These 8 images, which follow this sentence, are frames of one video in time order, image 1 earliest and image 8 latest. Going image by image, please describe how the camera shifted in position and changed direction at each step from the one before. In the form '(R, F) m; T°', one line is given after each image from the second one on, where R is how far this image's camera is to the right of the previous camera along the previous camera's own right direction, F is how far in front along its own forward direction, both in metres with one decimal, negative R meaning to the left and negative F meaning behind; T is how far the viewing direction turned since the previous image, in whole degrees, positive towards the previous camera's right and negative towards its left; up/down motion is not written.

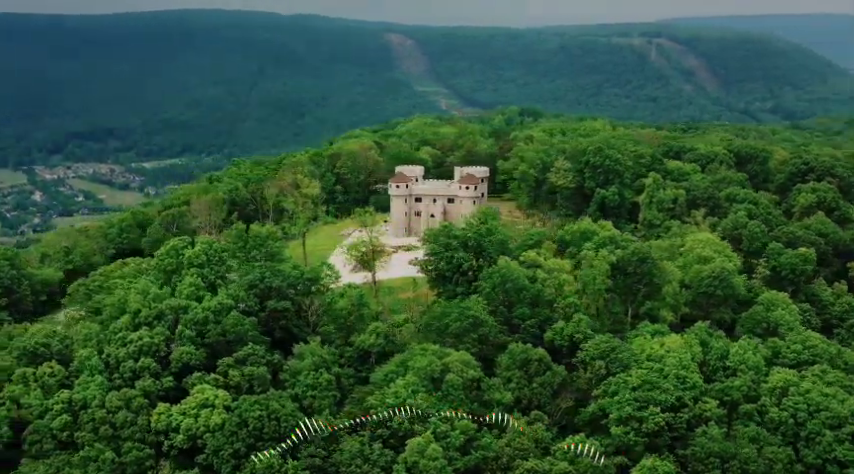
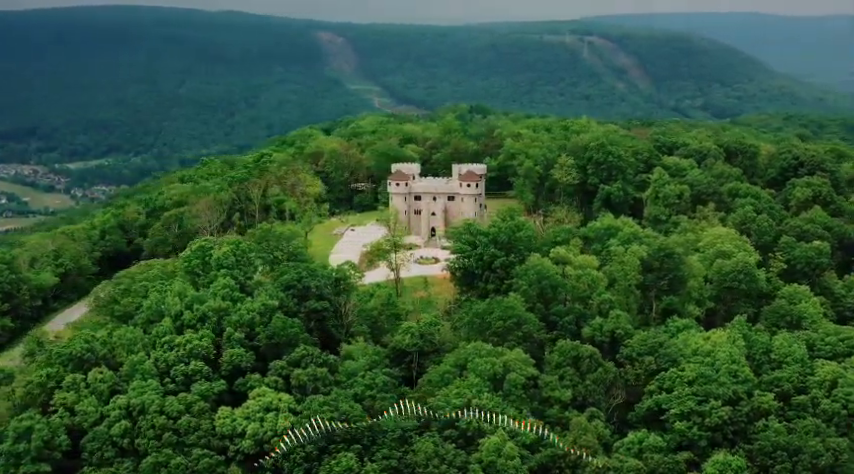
(-2.7, +0.4) m; +2°
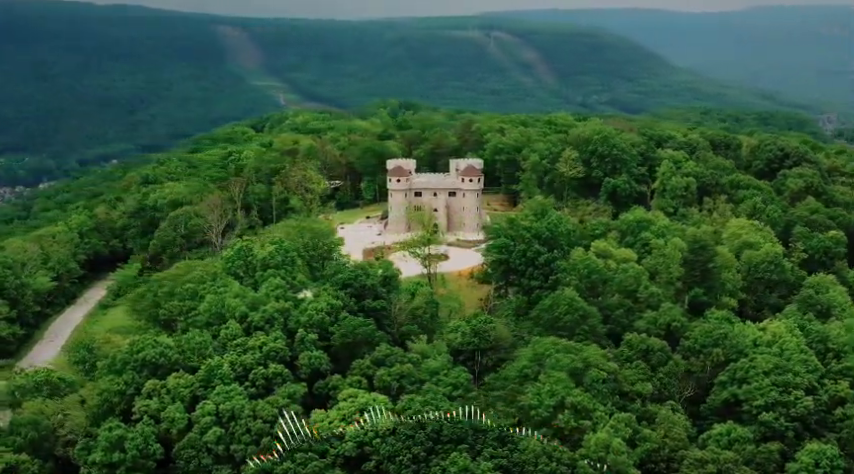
(-3.8, +0.5) m; +3°
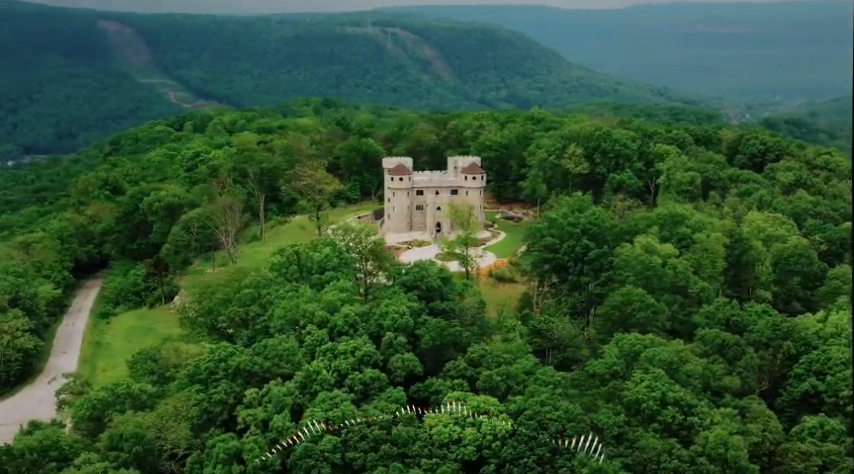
(-4.2, +0.4) m; +3°
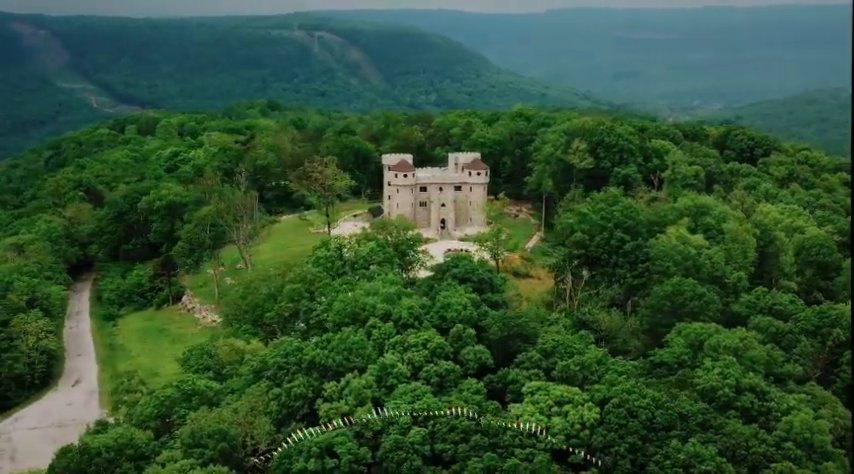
(-3.1, +0.3) m; +2°
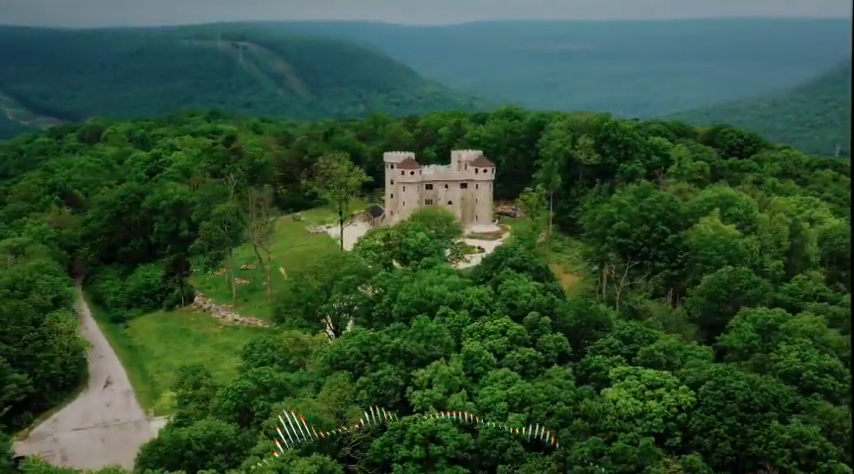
(-3.3, +0.3) m; +2°
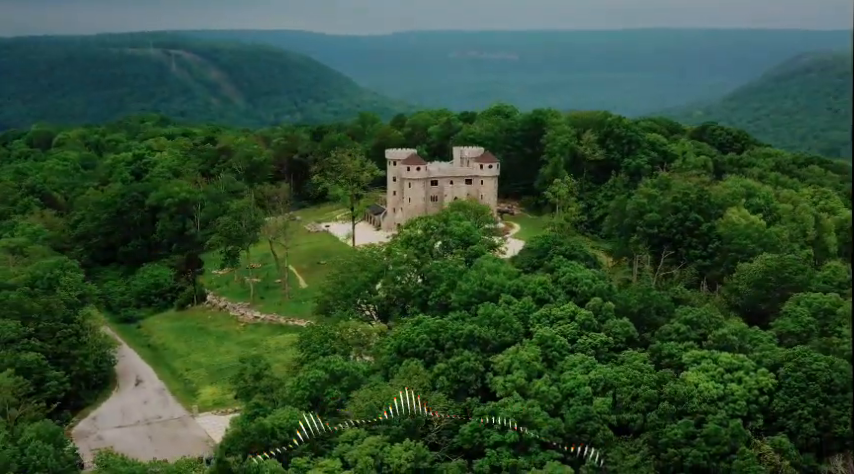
(-2.9, +0.2) m; +2°
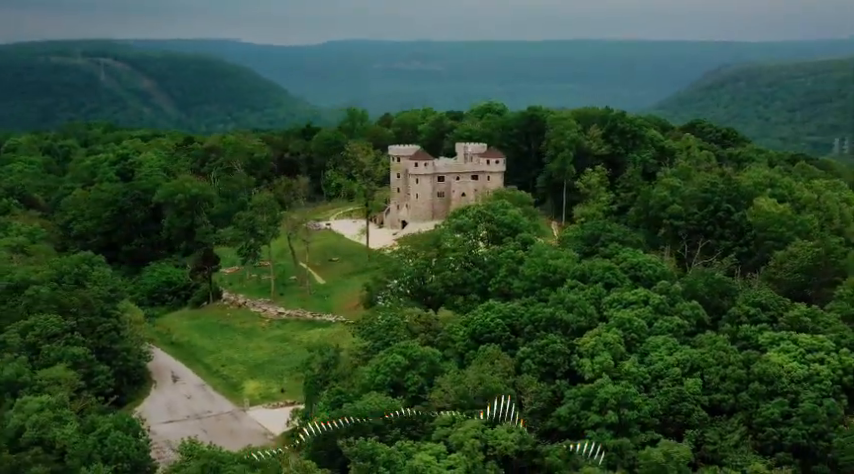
(-3.0, +0.2) m; +2°
